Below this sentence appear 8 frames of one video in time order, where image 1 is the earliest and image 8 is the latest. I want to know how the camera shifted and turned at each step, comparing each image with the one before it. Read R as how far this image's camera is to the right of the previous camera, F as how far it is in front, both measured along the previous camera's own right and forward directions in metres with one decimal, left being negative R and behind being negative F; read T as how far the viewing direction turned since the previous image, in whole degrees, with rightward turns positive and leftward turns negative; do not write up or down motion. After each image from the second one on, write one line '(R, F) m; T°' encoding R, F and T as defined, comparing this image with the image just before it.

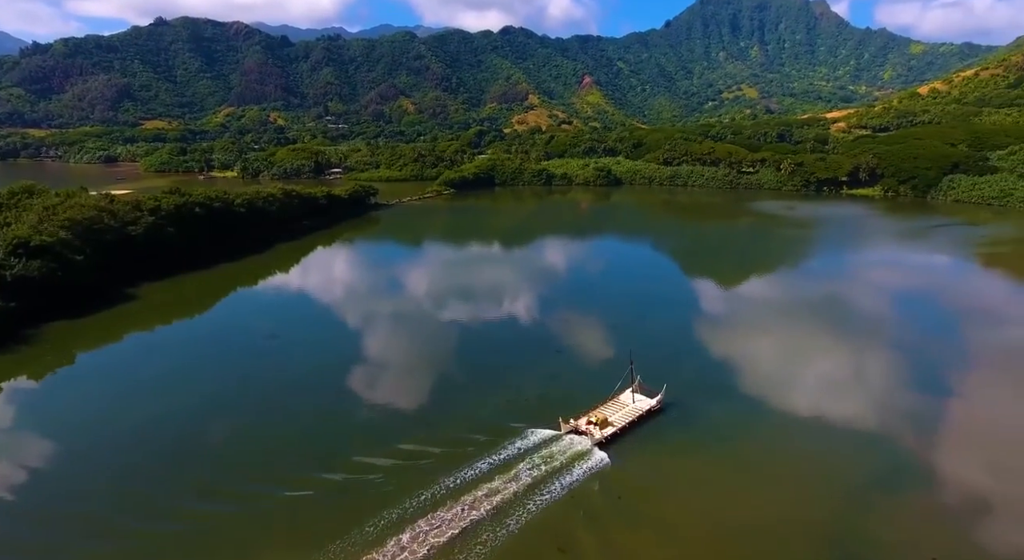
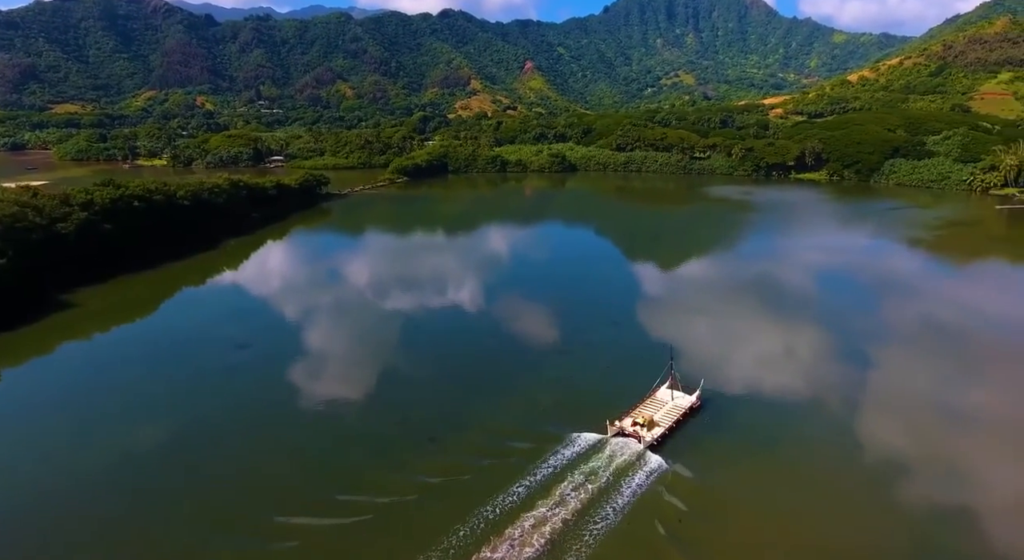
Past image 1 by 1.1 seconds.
(-1.6, +1.3) m; +6°
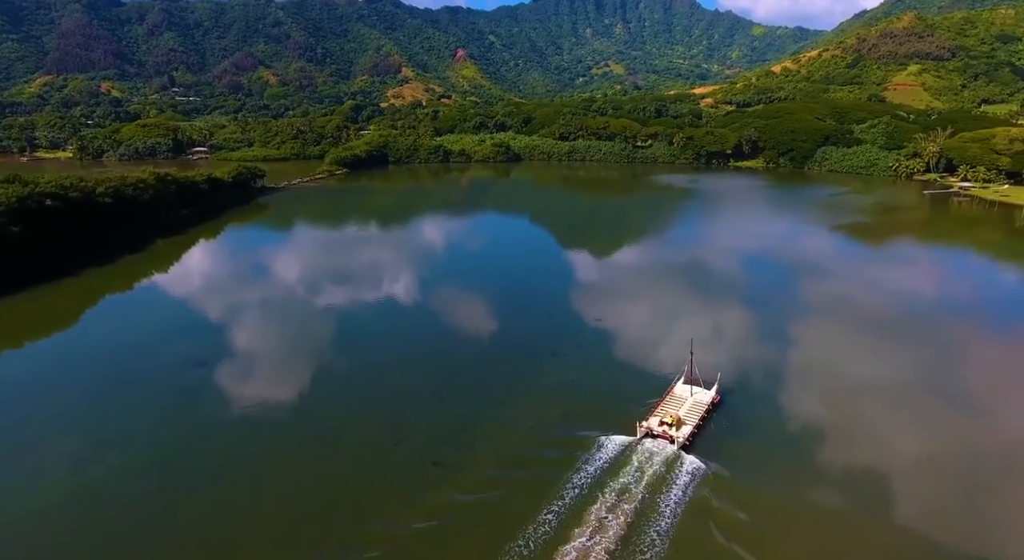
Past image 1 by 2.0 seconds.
(-1.4, +1.2) m; +6°
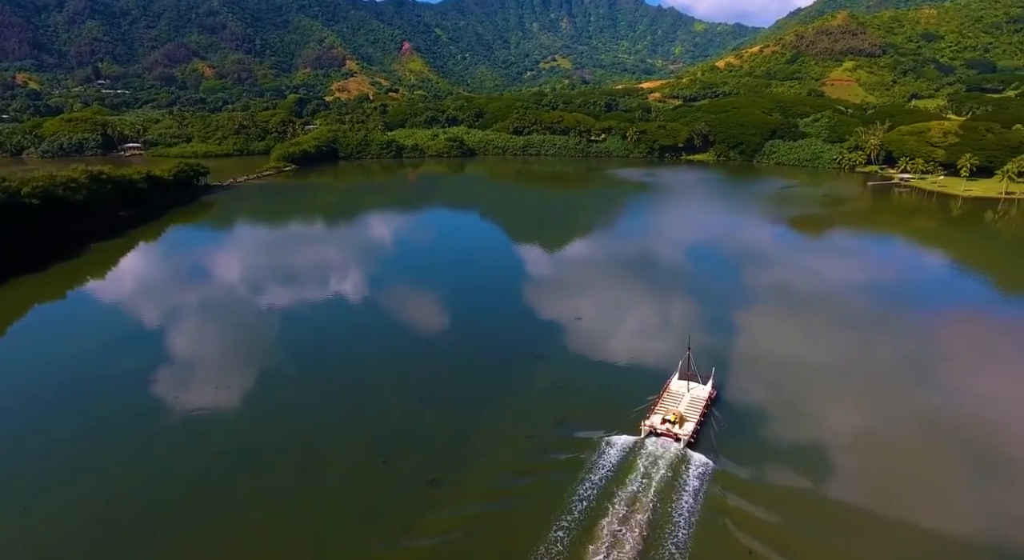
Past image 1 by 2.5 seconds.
(-0.8, +0.7) m; +5°
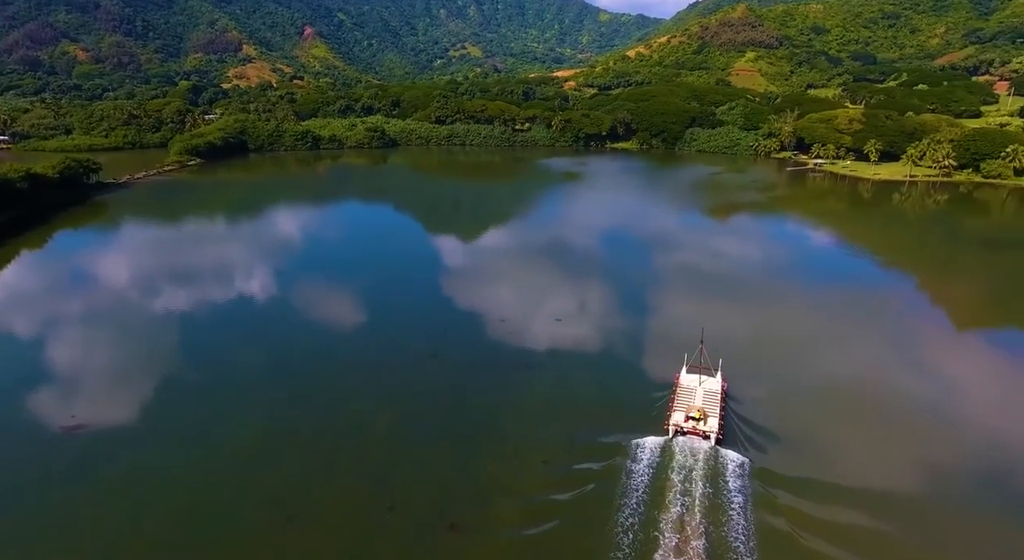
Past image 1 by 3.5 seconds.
(-1.6, +1.4) m; +8°
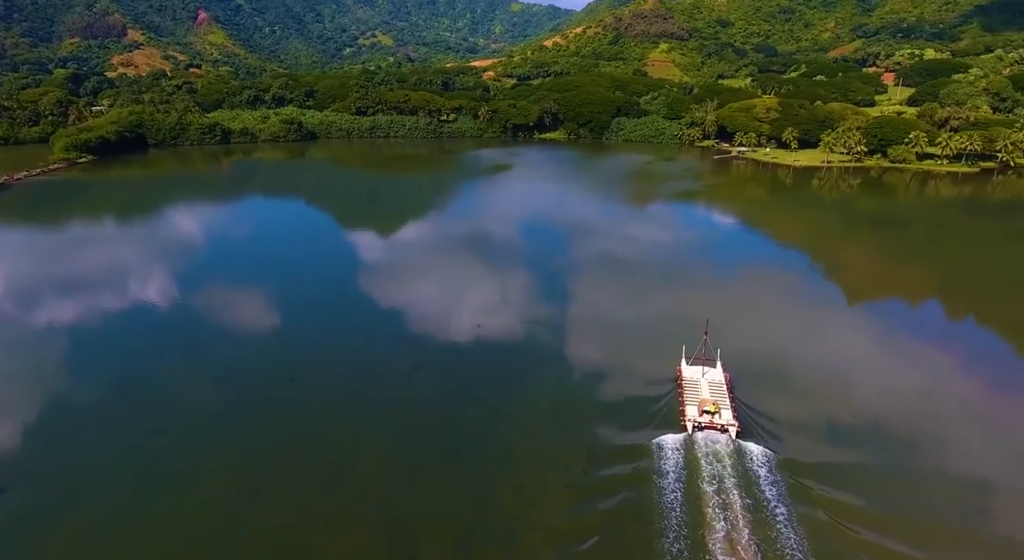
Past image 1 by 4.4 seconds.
(-1.4, +1.3) m; +8°
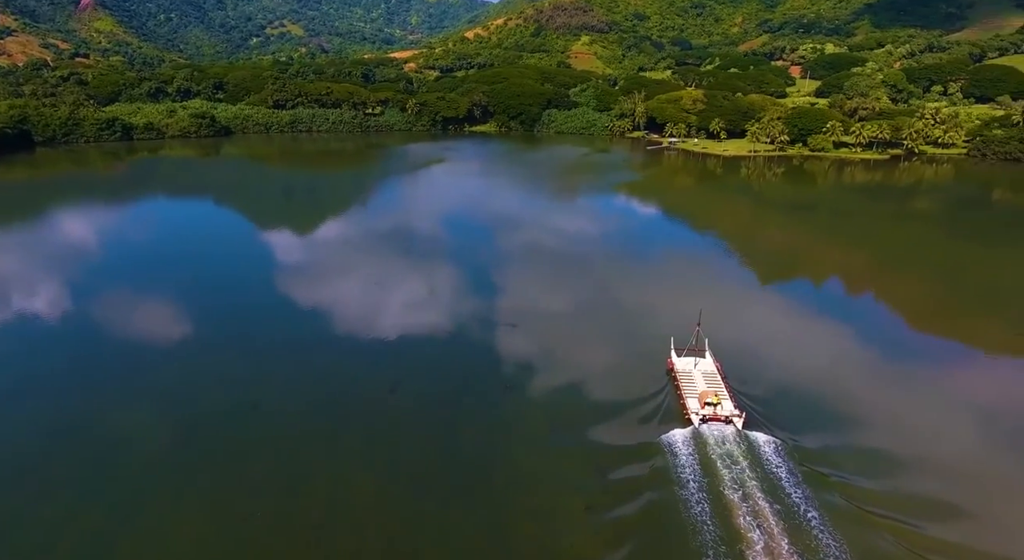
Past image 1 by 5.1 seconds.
(-1.2, +1.0) m; +7°
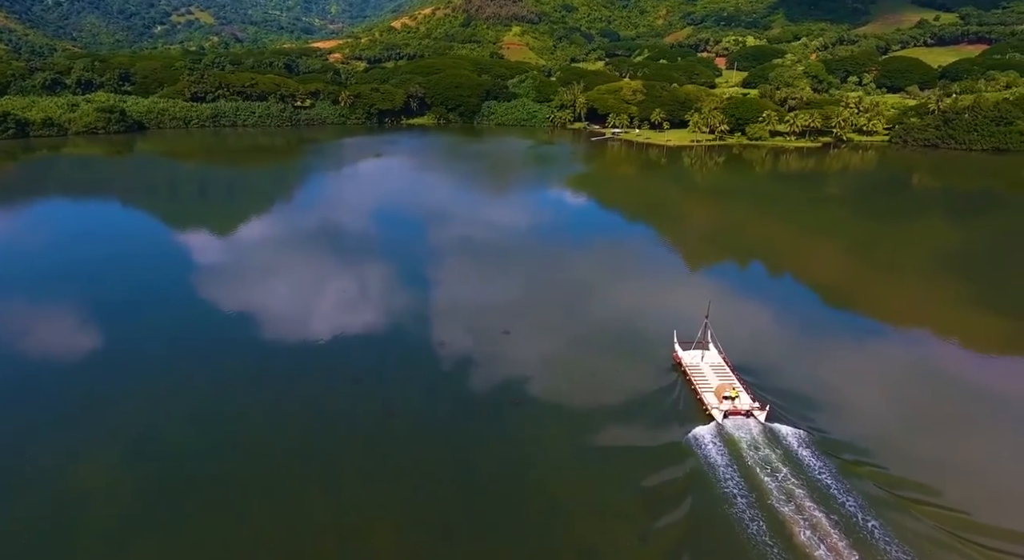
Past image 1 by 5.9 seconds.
(-1.4, +1.2) m; +7°
